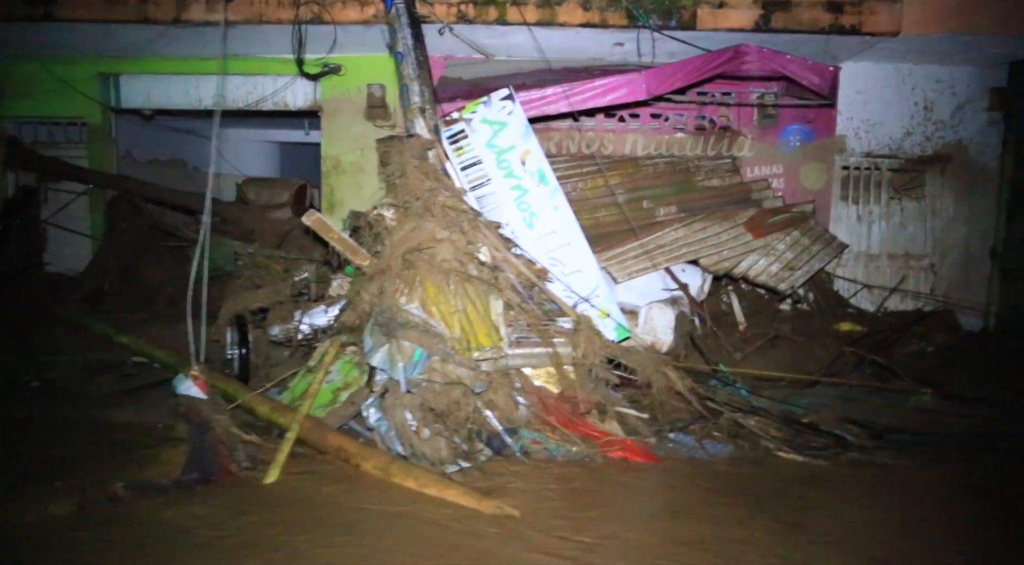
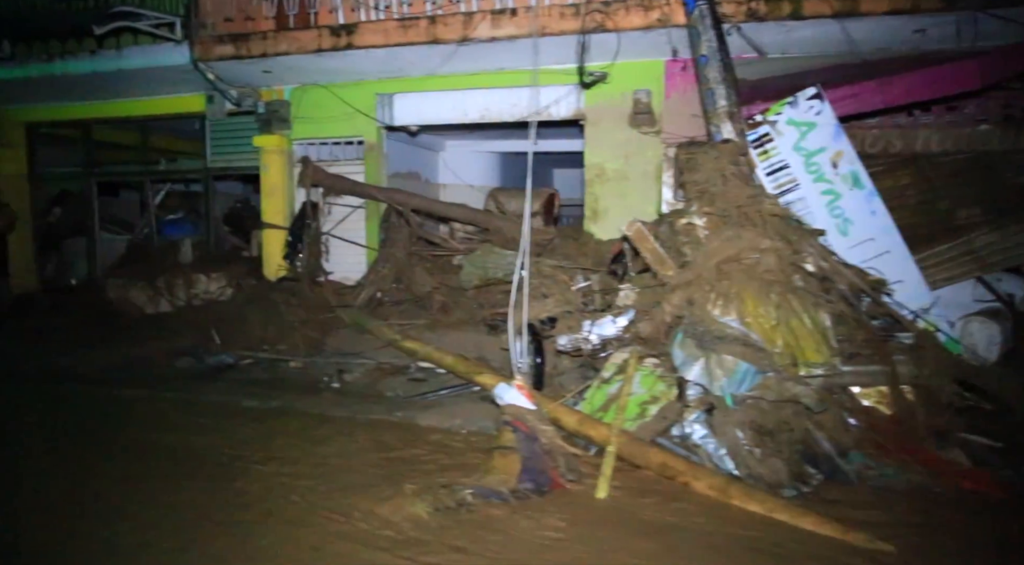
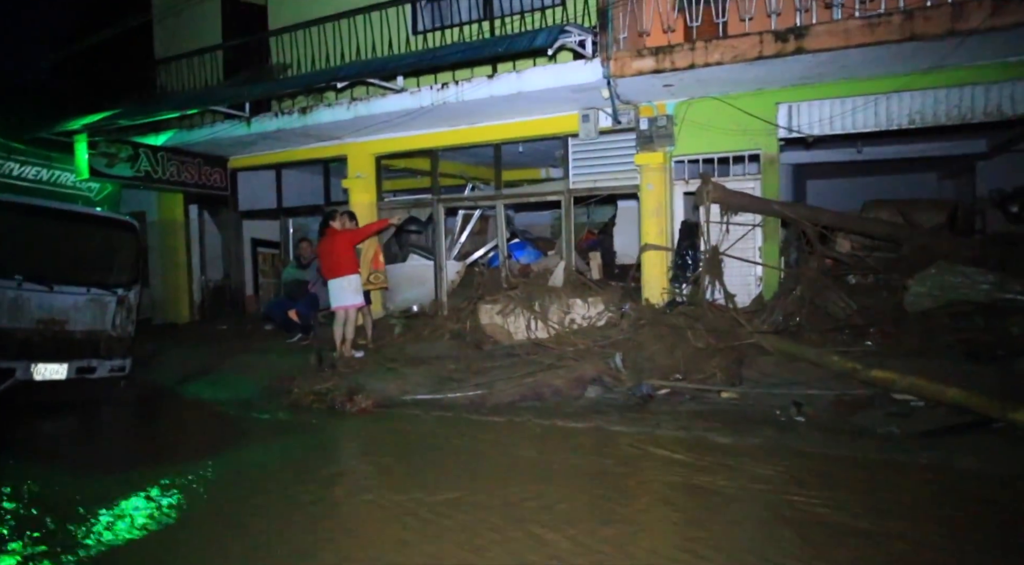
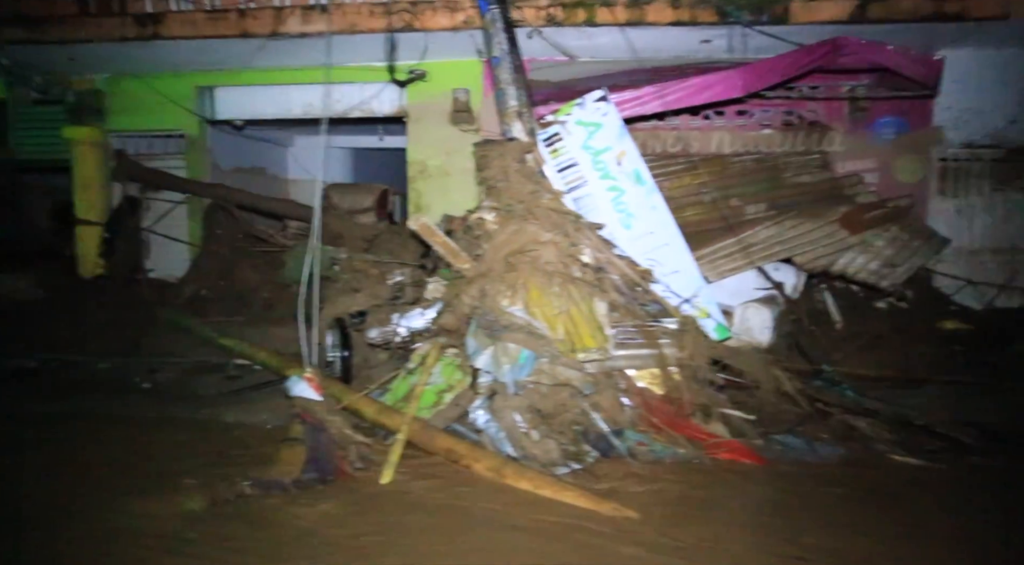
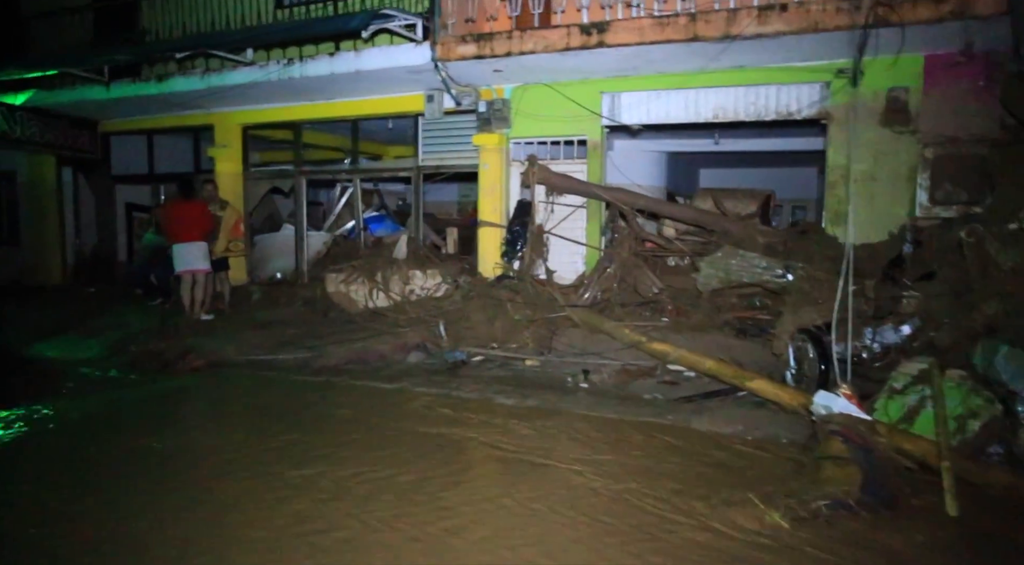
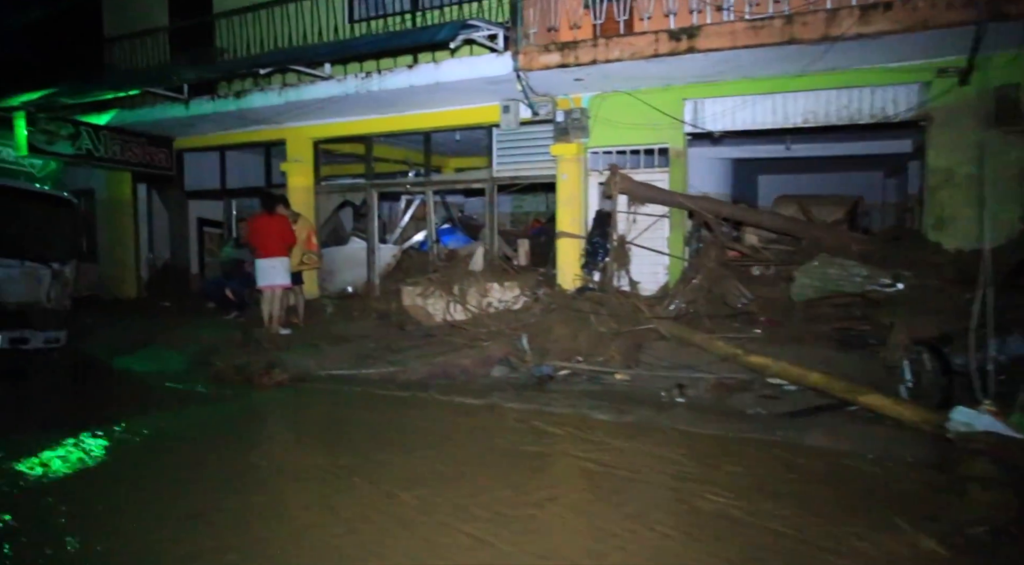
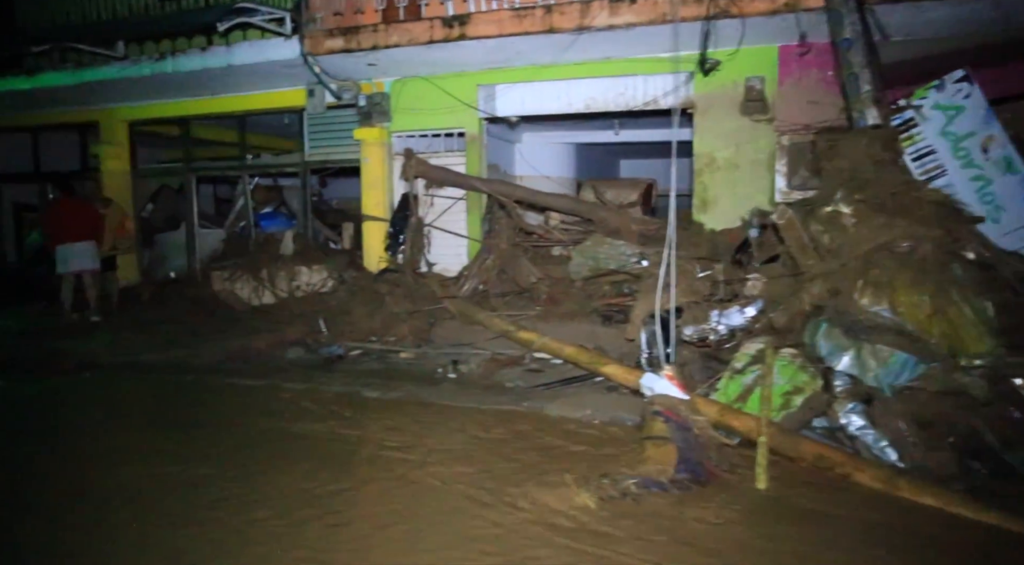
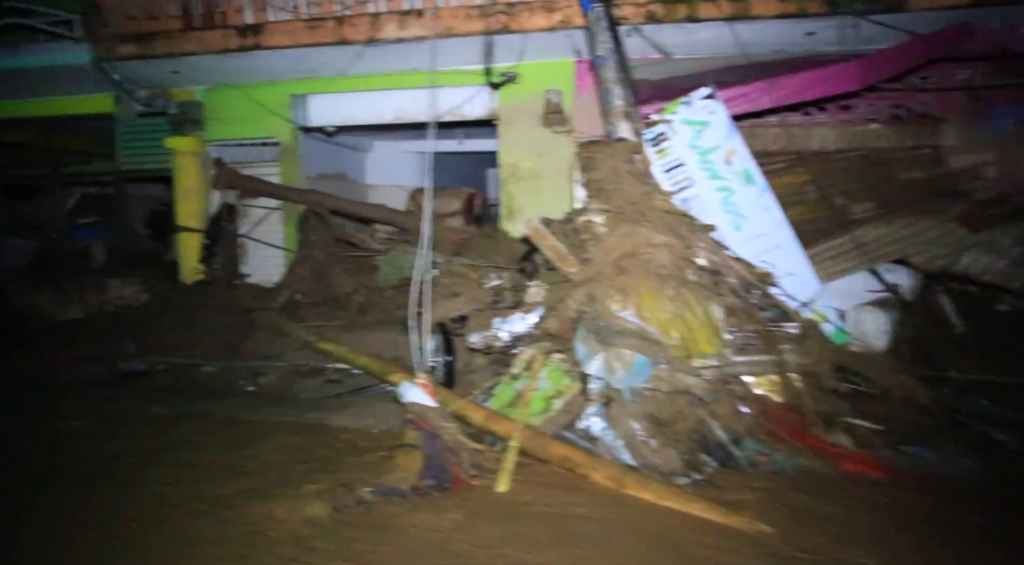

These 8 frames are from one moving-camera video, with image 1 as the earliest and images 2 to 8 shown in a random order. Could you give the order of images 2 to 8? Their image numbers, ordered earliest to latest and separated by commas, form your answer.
4, 8, 2, 7, 5, 6, 3
